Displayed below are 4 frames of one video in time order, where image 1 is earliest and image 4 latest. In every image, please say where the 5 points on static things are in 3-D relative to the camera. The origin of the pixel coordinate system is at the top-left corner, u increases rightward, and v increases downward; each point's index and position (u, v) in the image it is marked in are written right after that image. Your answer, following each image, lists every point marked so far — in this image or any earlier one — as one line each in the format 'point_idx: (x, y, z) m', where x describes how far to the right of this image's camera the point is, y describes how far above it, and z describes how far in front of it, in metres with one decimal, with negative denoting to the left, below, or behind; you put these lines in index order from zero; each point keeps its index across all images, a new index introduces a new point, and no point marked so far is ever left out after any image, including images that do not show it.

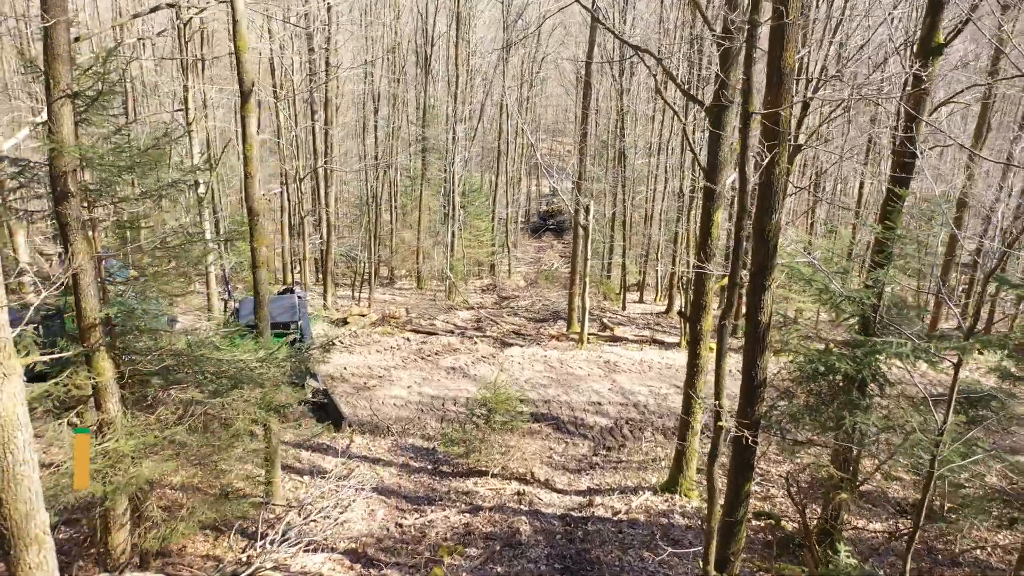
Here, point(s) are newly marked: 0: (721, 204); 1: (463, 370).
0: (+1.6, +0.7, +6.7) m
1: (-0.7, -1.2, +12.2) m
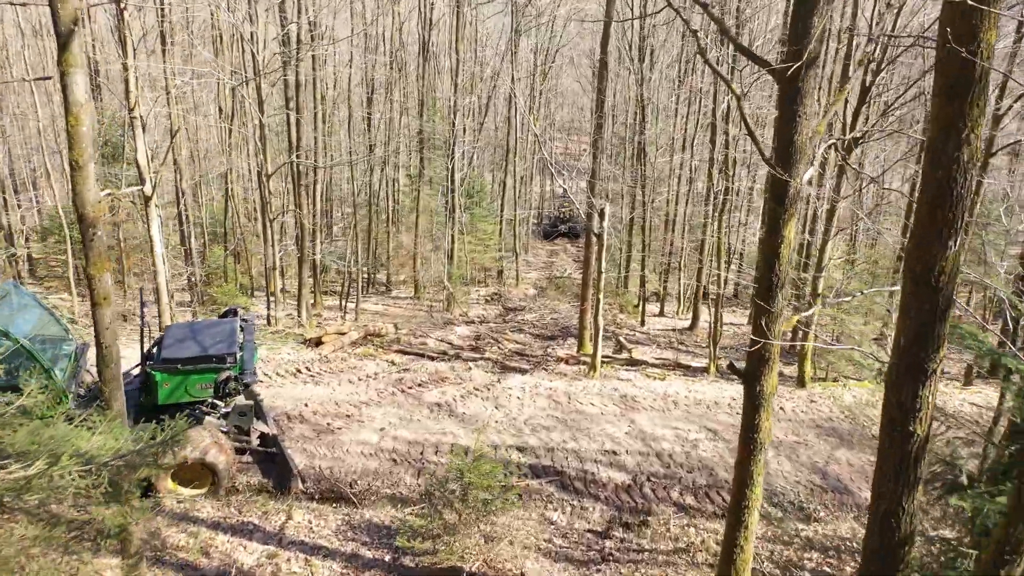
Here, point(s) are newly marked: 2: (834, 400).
0: (+1.5, +0.4, +4.6) m
1: (-0.7, -1.4, +10.1) m
2: (+4.3, -1.5, +11.6) m
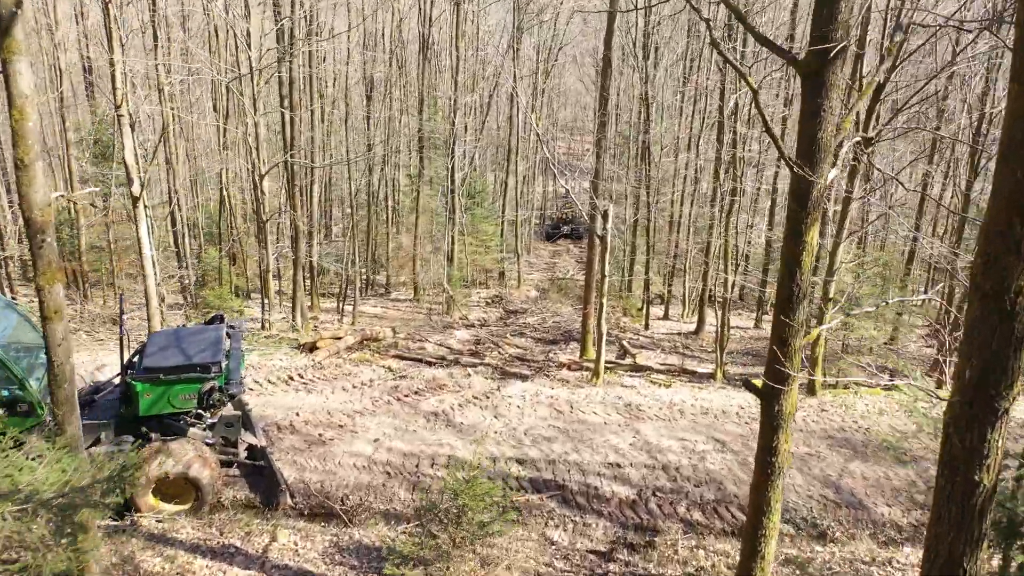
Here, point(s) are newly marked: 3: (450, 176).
0: (+1.5, +0.3, +4.2) m
1: (-0.7, -1.4, +9.7) m
2: (+4.3, -1.6, +11.2) m
3: (-1.4, +2.5, +19.1) m
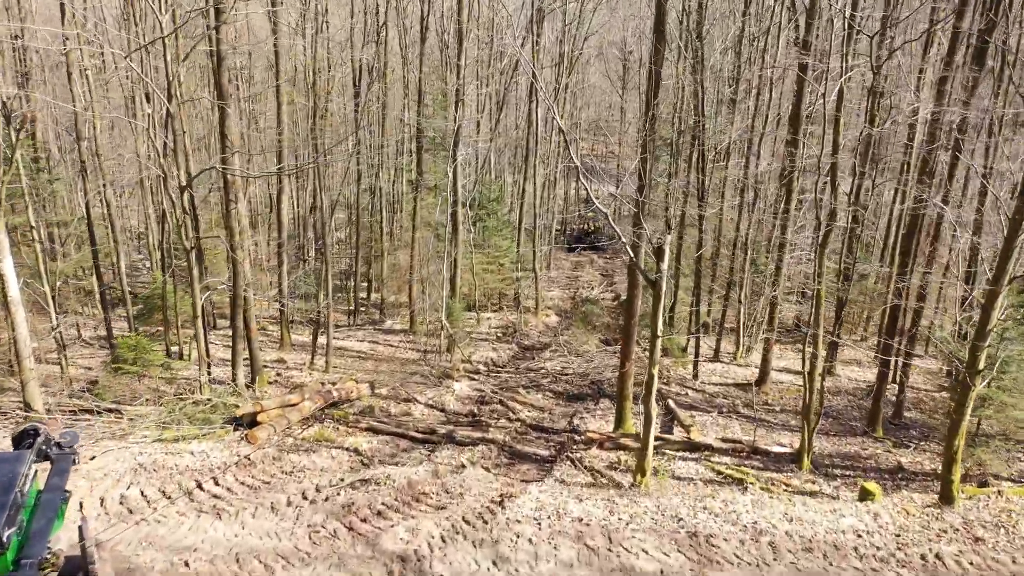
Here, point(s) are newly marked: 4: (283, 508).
0: (+1.4, -0.3, +0.8) m
1: (-0.7, -2.0, +6.4) m
2: (+4.4, -2.2, +7.7) m
3: (-1.1, +1.9, +15.8) m
4: (-1.9, -1.8, +7.0) m
